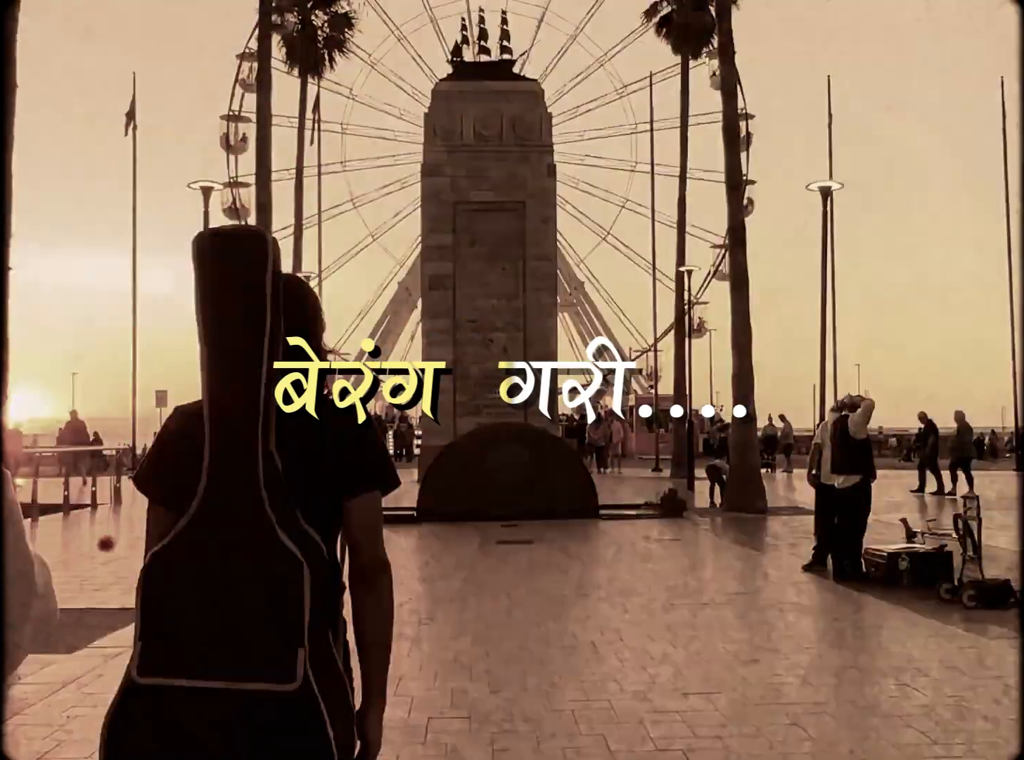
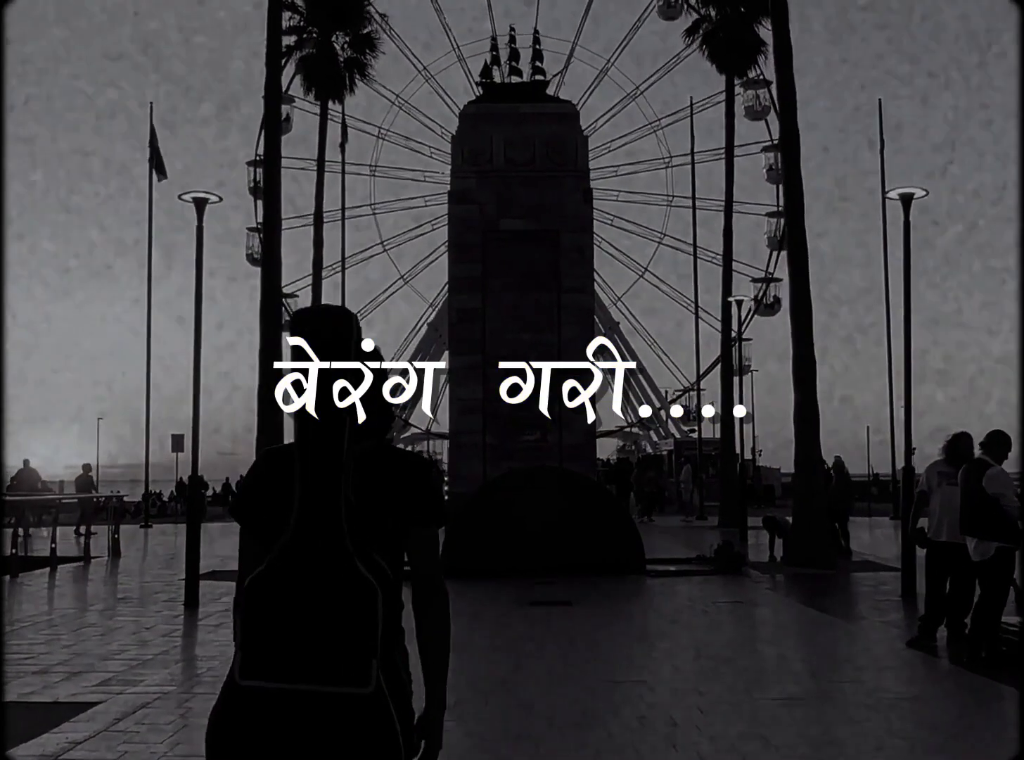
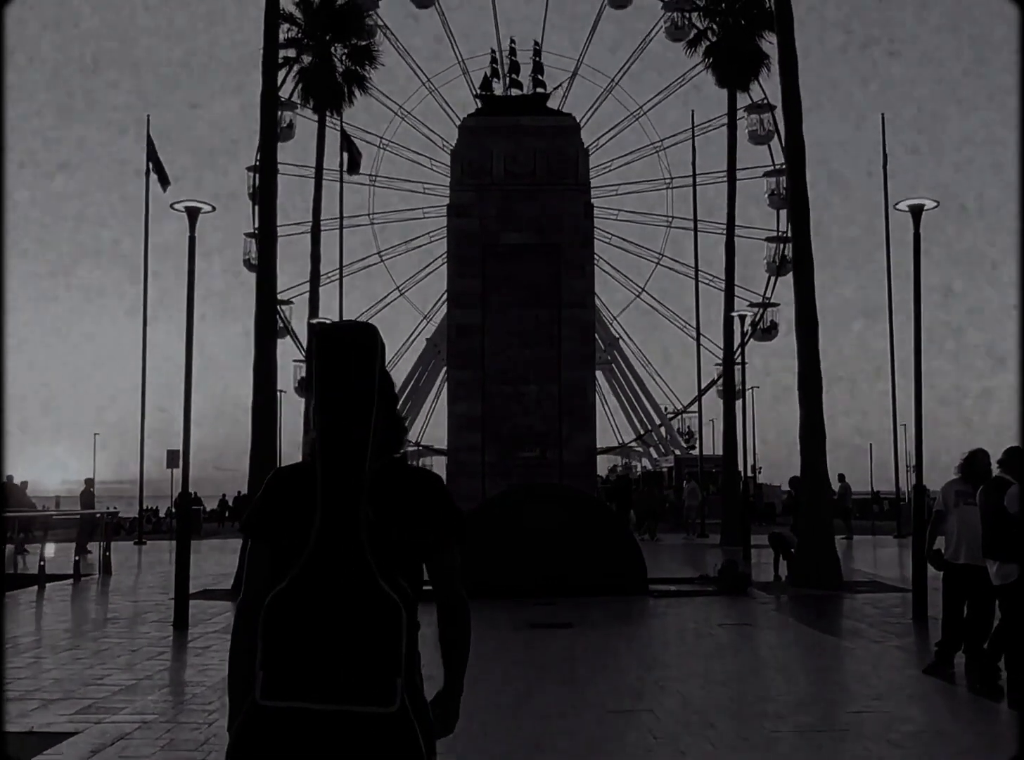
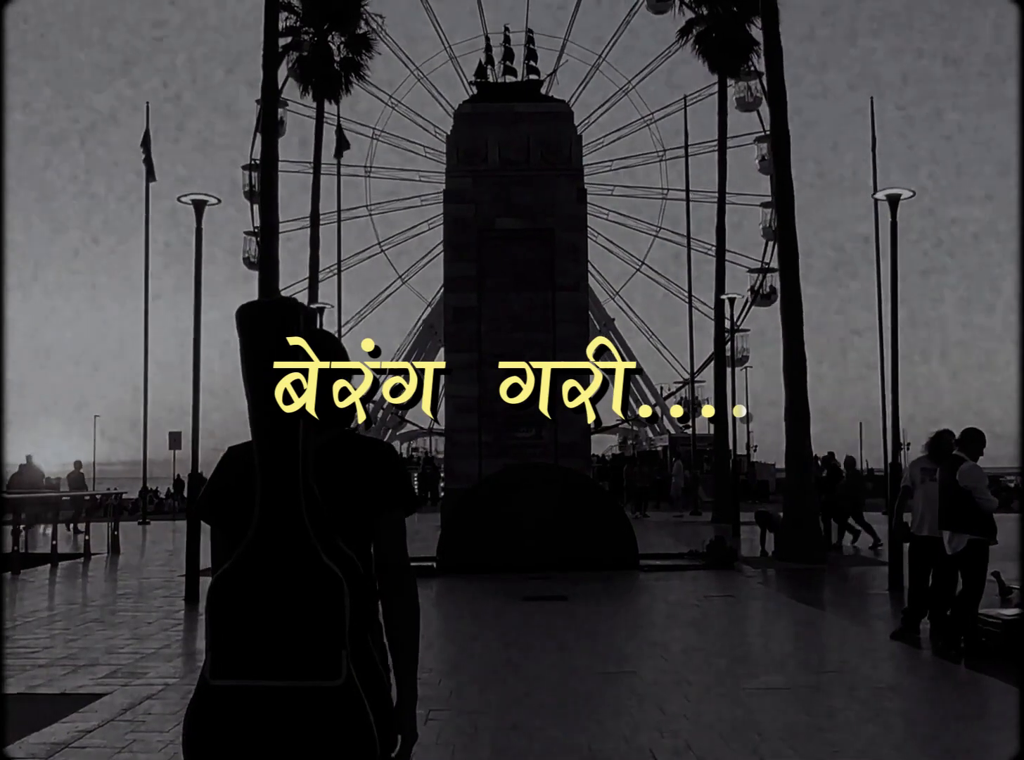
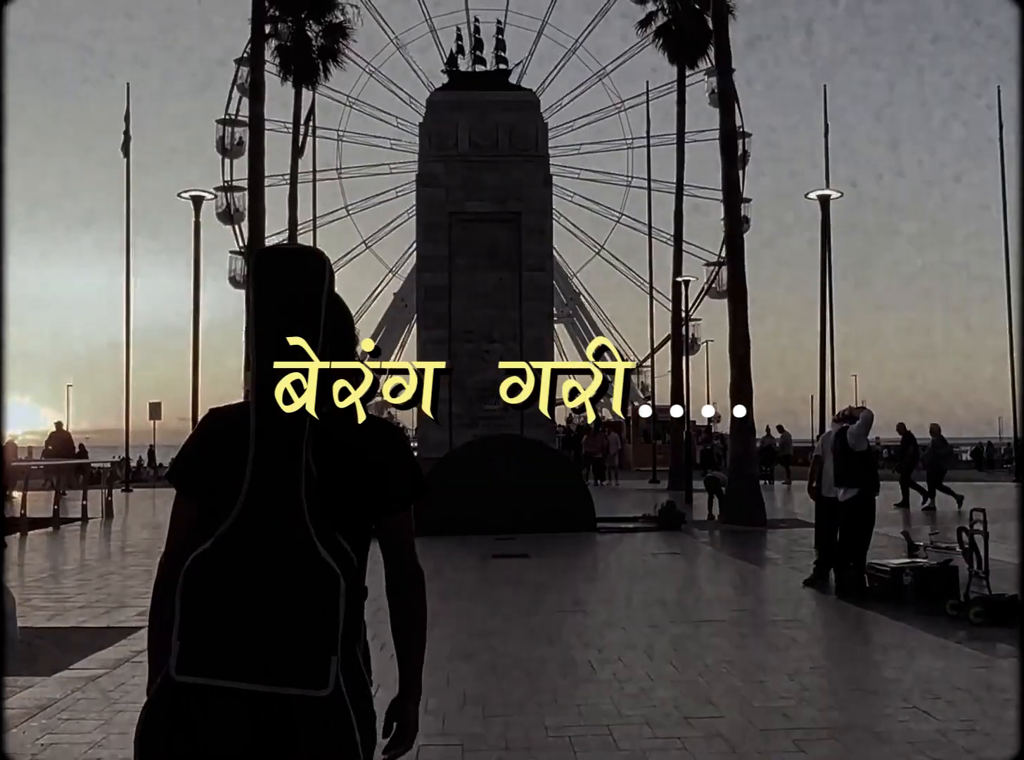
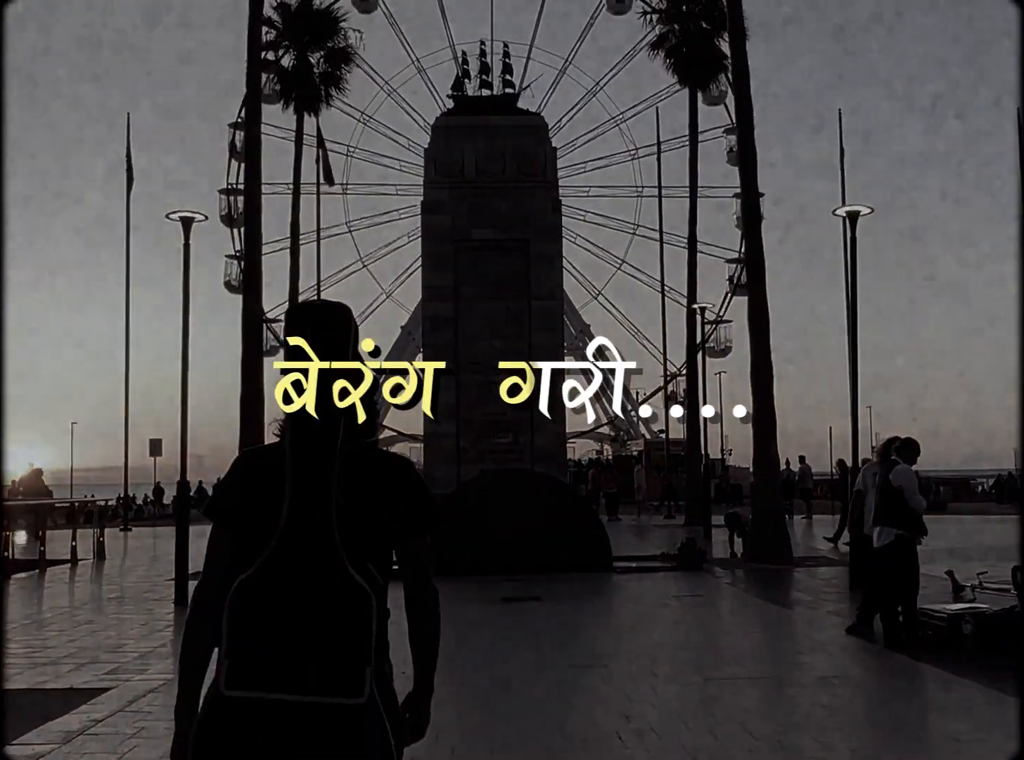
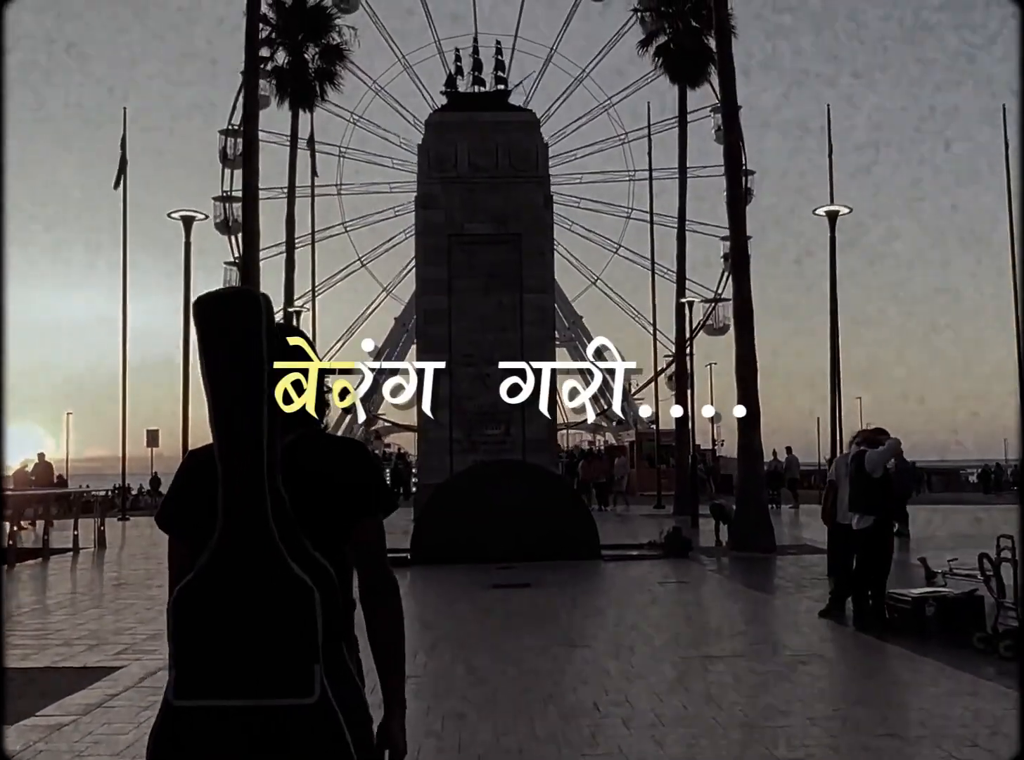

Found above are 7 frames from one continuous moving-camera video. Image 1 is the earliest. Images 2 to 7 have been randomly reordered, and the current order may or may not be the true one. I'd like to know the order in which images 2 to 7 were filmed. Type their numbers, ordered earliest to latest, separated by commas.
5, 7, 6, 4, 2, 3
